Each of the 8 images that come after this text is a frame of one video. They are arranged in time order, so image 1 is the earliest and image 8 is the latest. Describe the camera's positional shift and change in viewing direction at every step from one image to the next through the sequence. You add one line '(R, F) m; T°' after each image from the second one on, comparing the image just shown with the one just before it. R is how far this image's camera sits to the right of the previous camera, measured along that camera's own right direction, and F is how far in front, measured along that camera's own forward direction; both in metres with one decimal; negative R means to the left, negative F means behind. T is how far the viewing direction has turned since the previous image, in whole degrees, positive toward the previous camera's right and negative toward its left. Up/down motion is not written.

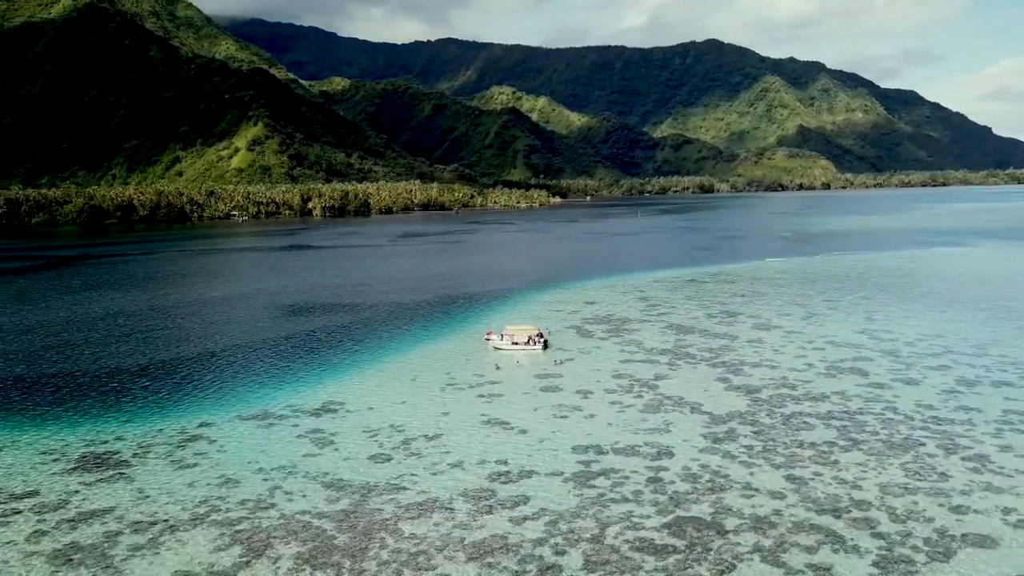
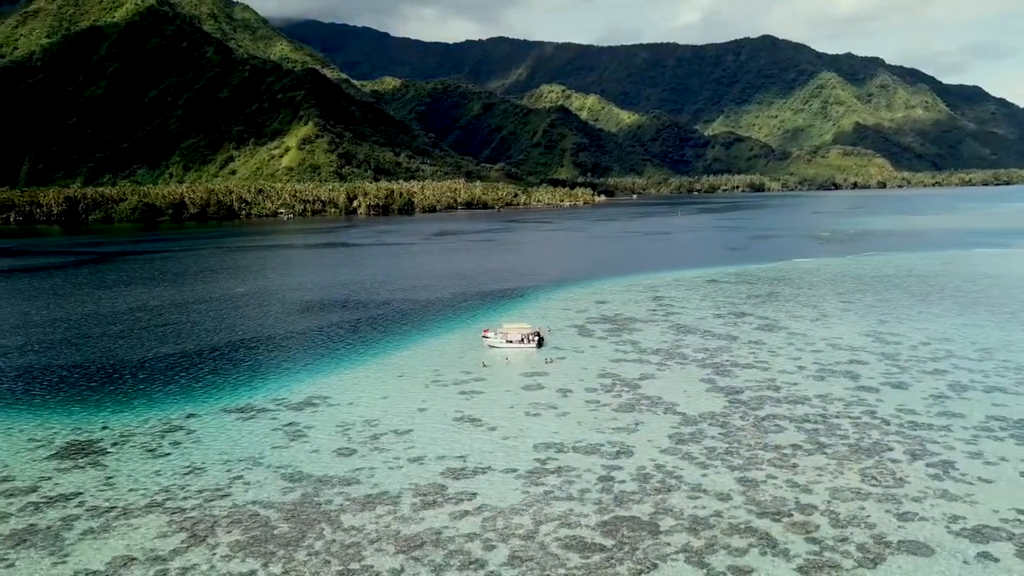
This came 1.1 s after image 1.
(+3.1, -0.2) m; -4°
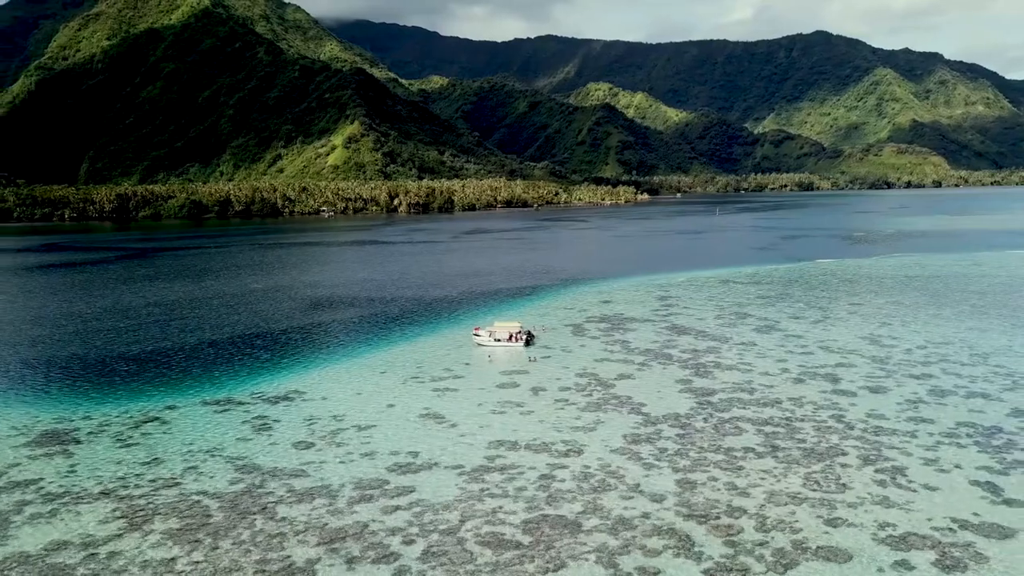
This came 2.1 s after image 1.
(+3.3, -0.1) m; -3°
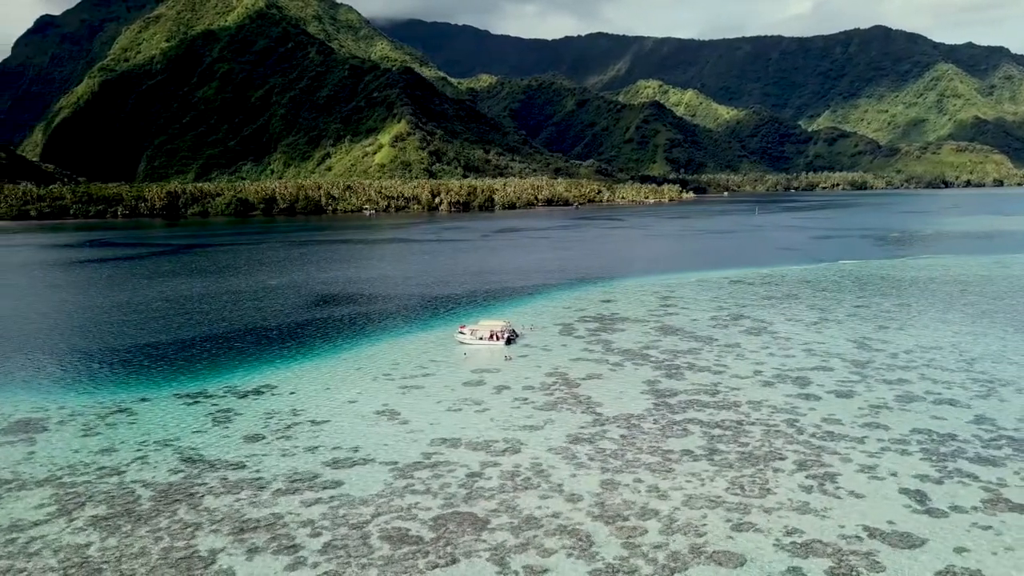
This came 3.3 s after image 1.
(+3.9, -0.1) m; -4°
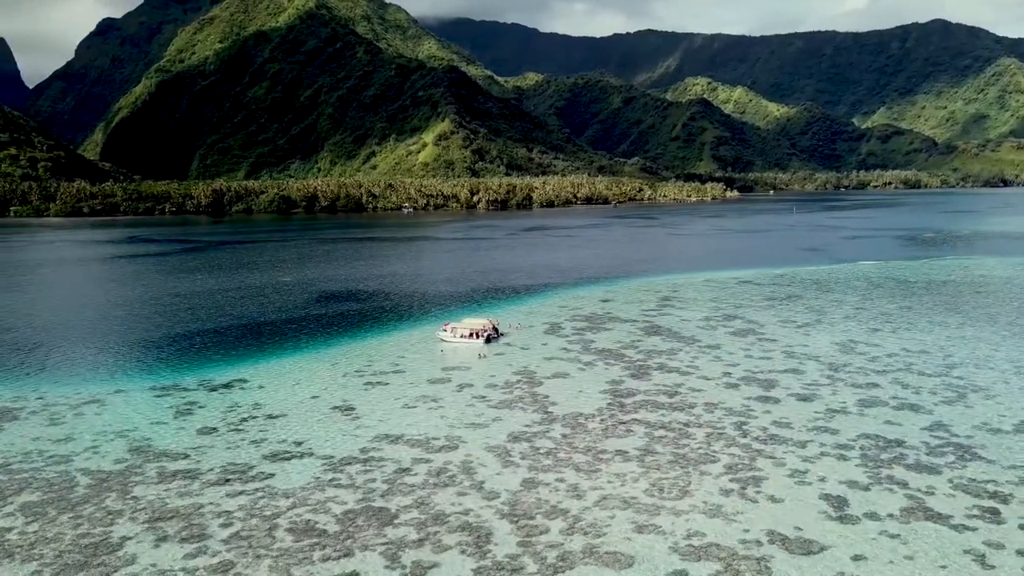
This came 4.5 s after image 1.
(+3.9, -0.1) m; -3°
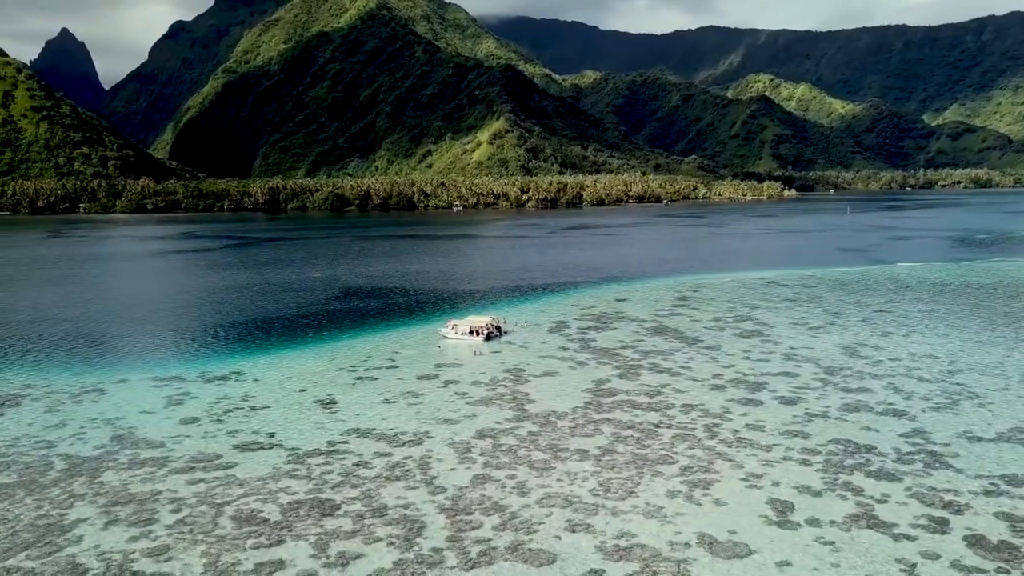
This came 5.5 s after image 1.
(+3.3, -0.1) m; -4°
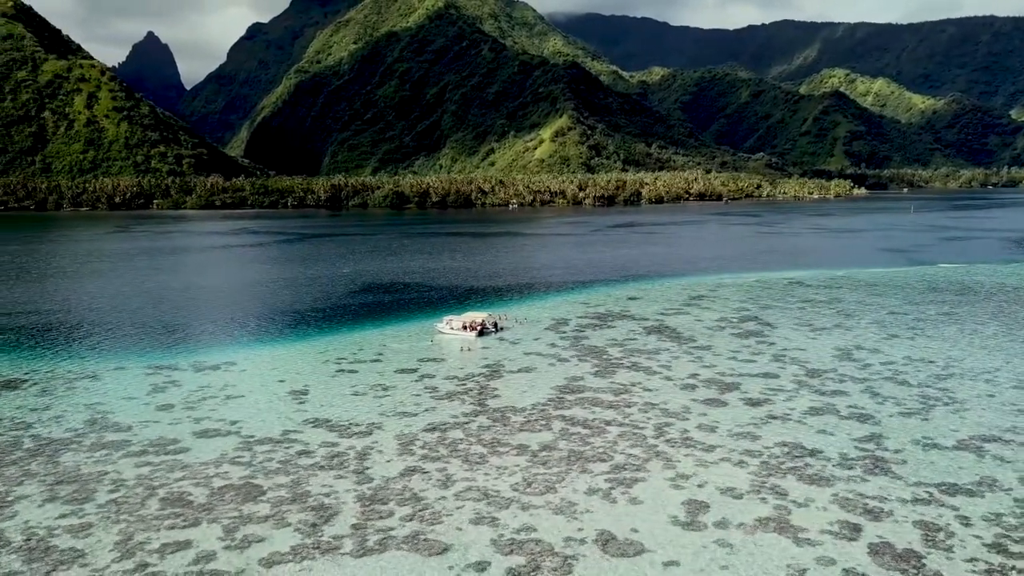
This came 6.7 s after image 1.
(+4.3, -0.1) m; -5°
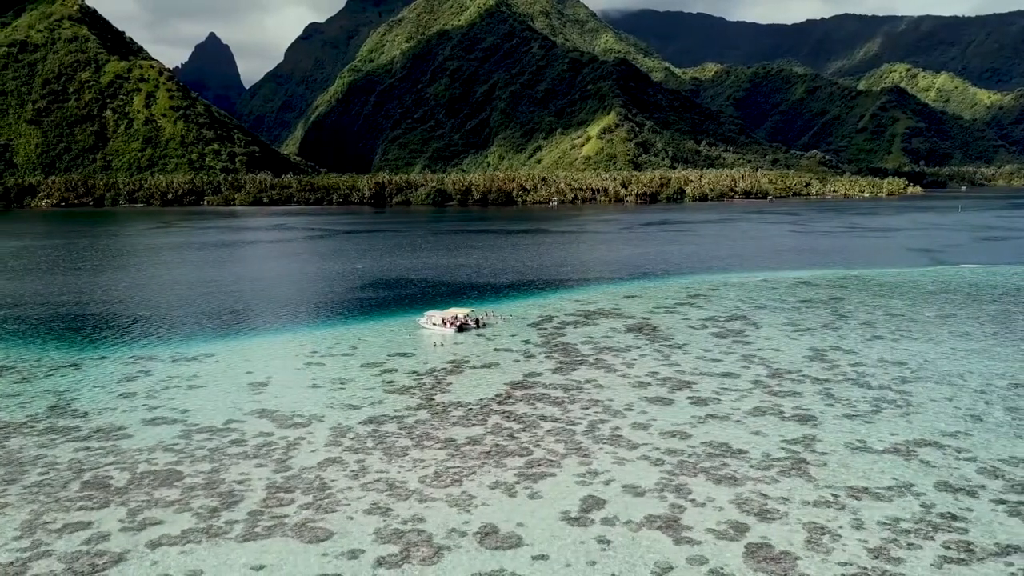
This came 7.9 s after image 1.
(+4.3, -0.1) m; -4°
